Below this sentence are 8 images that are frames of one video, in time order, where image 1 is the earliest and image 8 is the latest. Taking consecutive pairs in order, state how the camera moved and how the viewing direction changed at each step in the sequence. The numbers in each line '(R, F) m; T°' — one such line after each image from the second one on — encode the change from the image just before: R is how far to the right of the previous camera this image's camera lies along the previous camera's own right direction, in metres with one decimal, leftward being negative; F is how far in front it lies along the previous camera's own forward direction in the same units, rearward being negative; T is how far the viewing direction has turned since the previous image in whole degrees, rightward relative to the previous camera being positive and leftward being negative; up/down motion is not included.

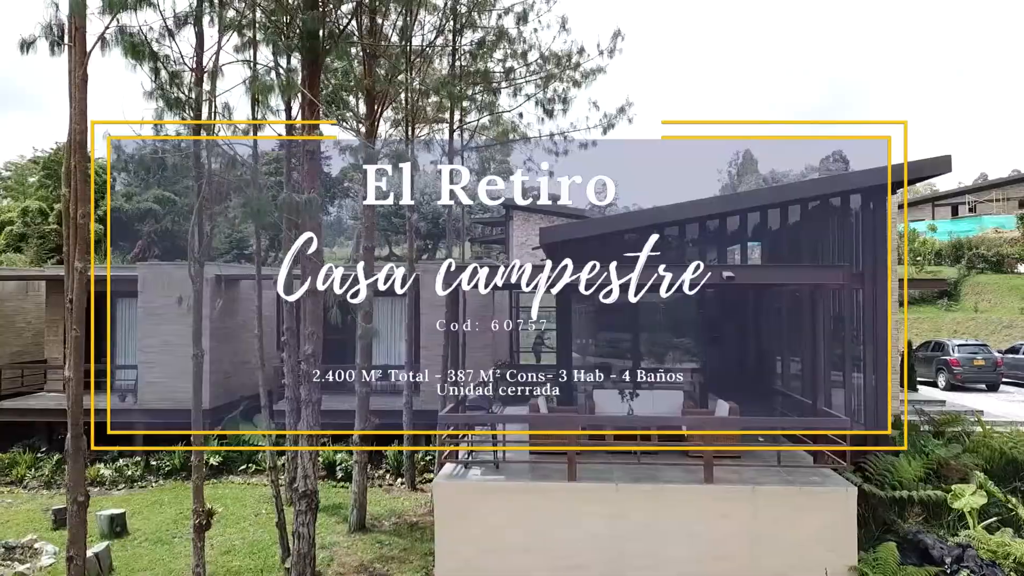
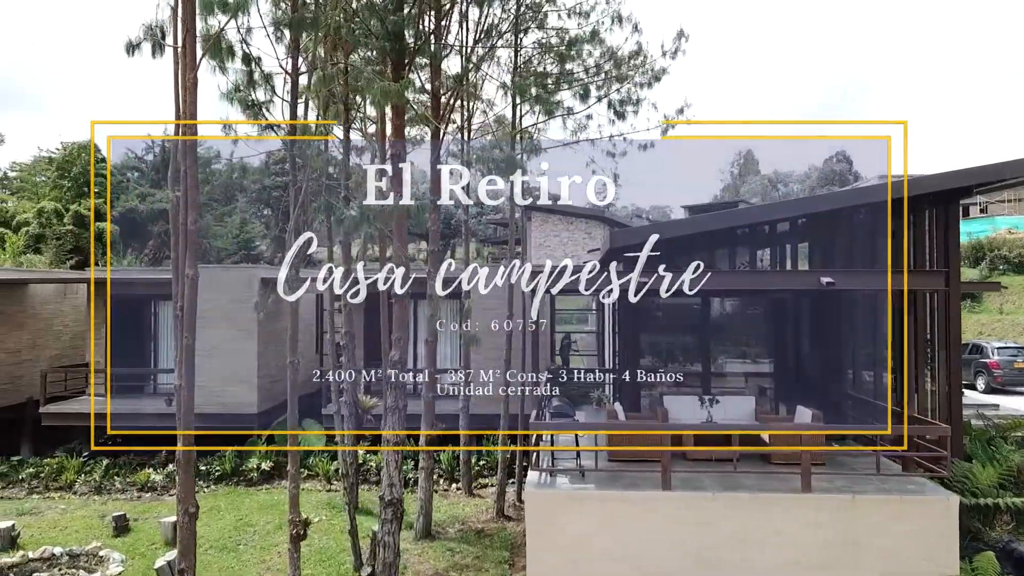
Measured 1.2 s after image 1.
(-0.9, +0.1) m; 0°
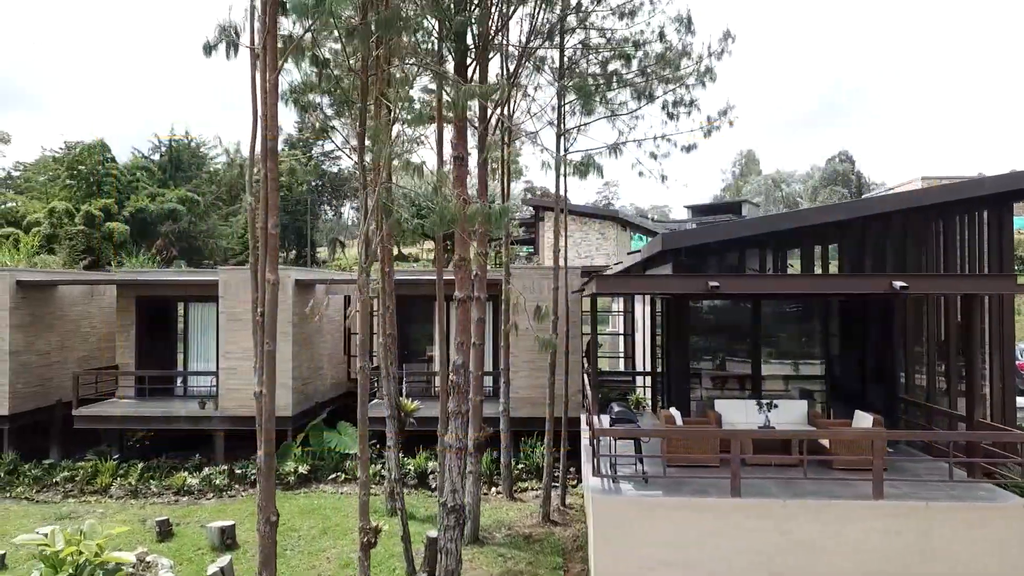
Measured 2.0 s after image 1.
(-0.6, +0.1) m; 0°
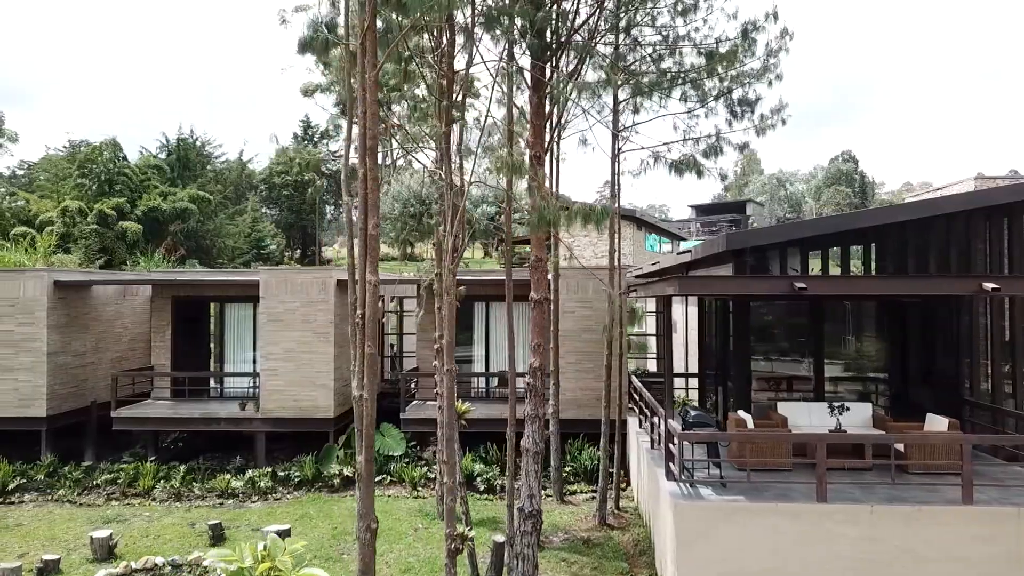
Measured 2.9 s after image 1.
(-0.7, +0.1) m; 0°
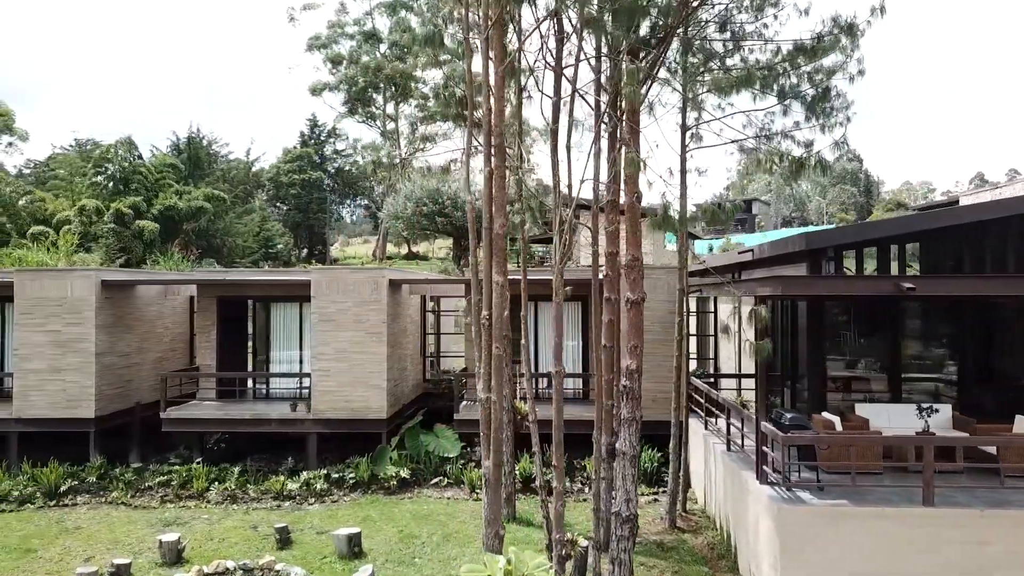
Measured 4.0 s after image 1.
(-0.9, +0.1) m; 0°
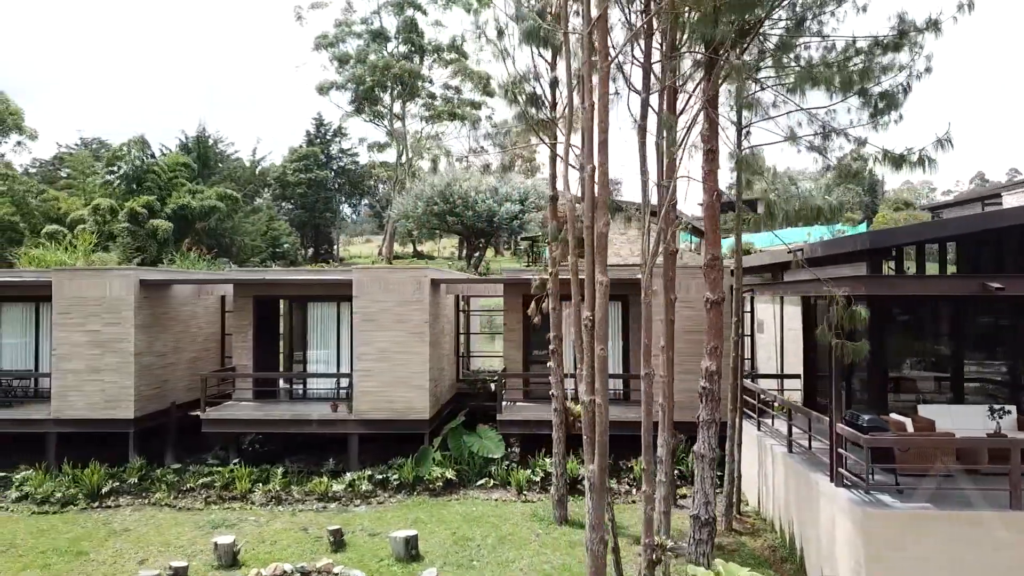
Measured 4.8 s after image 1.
(-0.7, +0.1) m; 0°
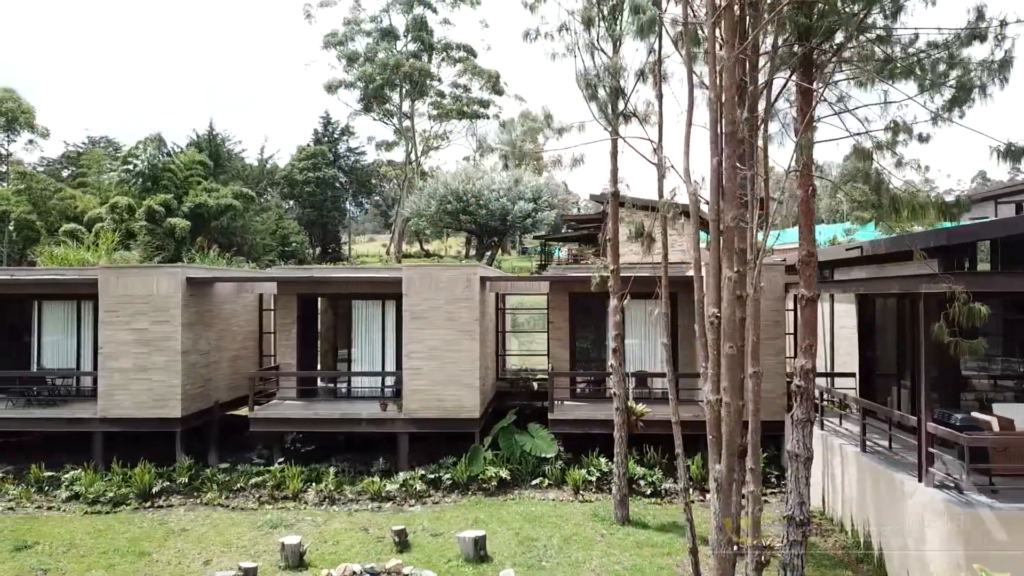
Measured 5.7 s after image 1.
(-0.8, +0.1) m; 0°
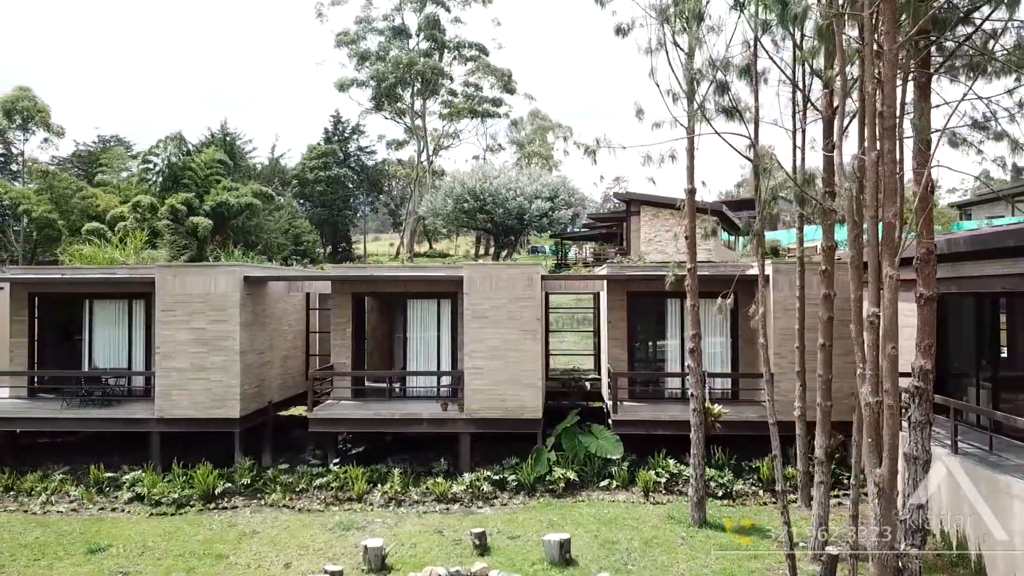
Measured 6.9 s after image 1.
(-1.0, +0.1) m; 0°
